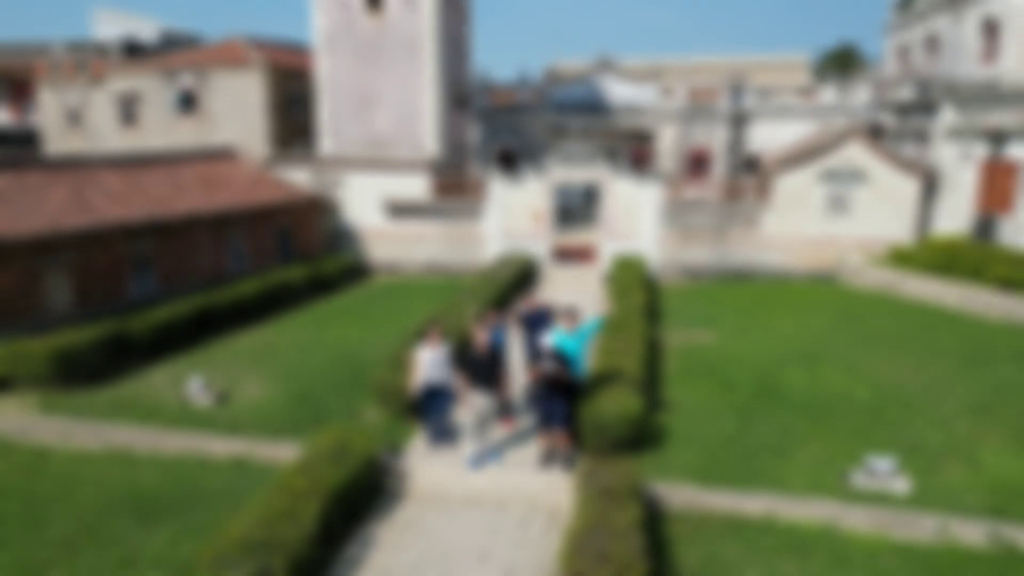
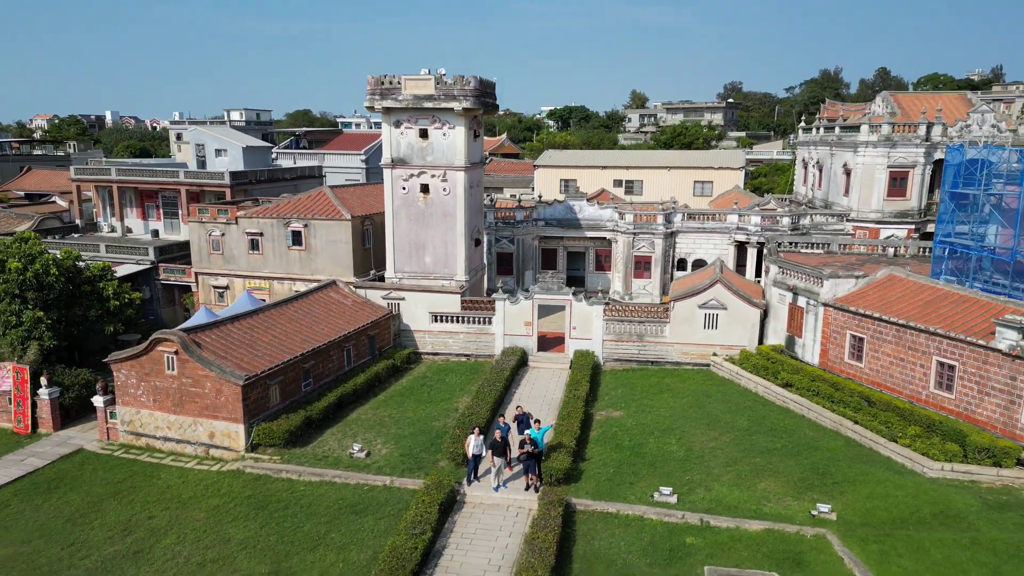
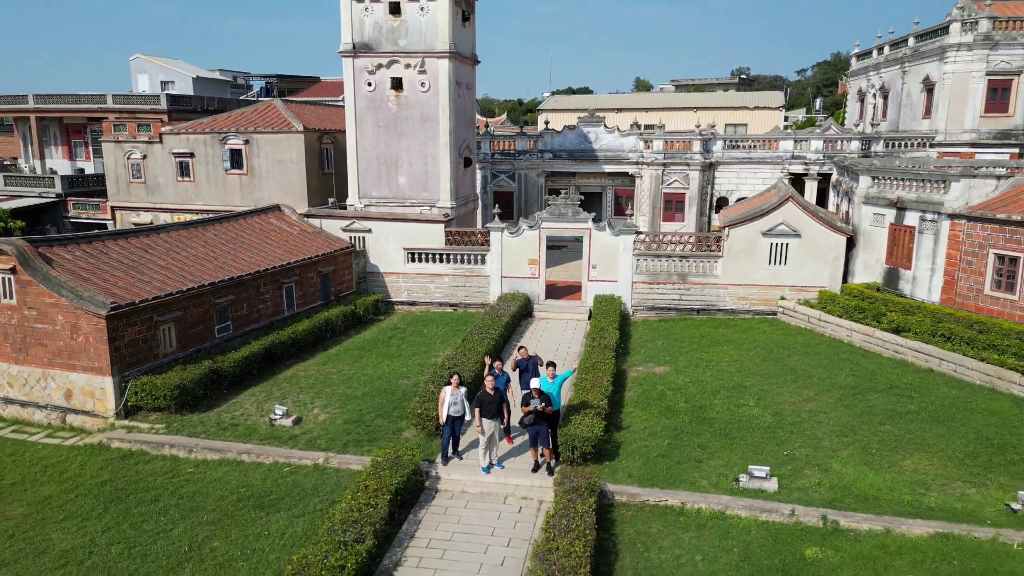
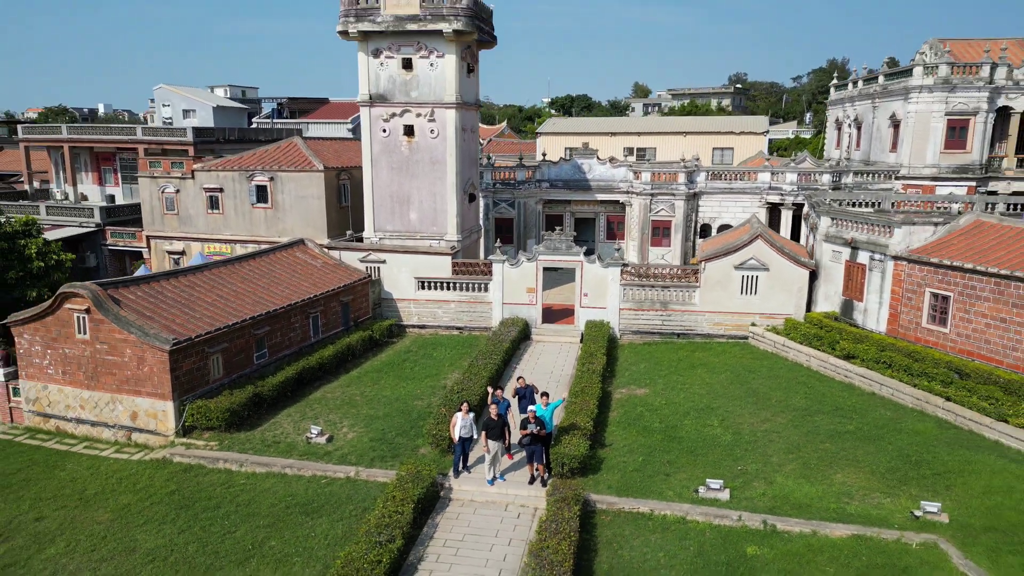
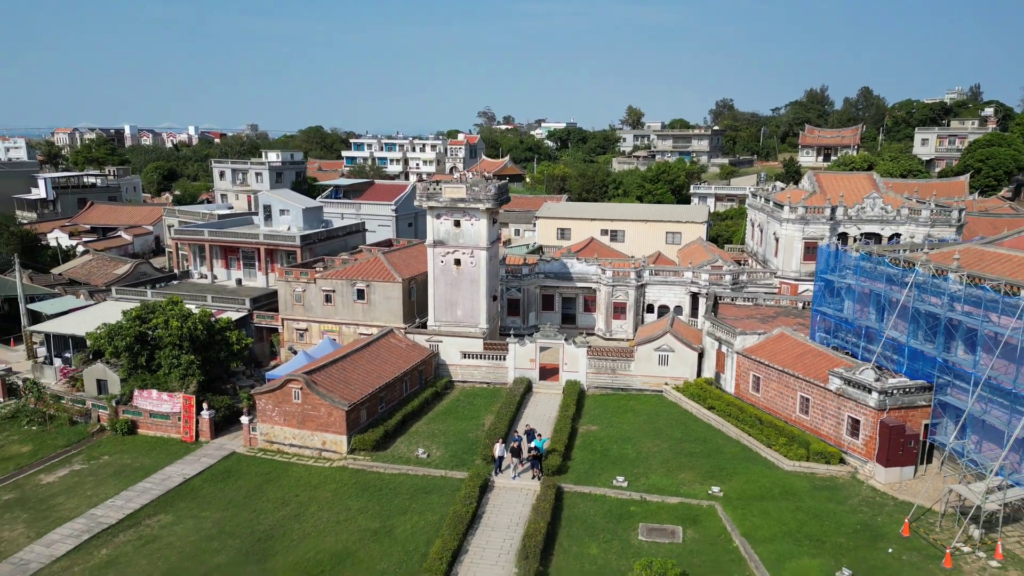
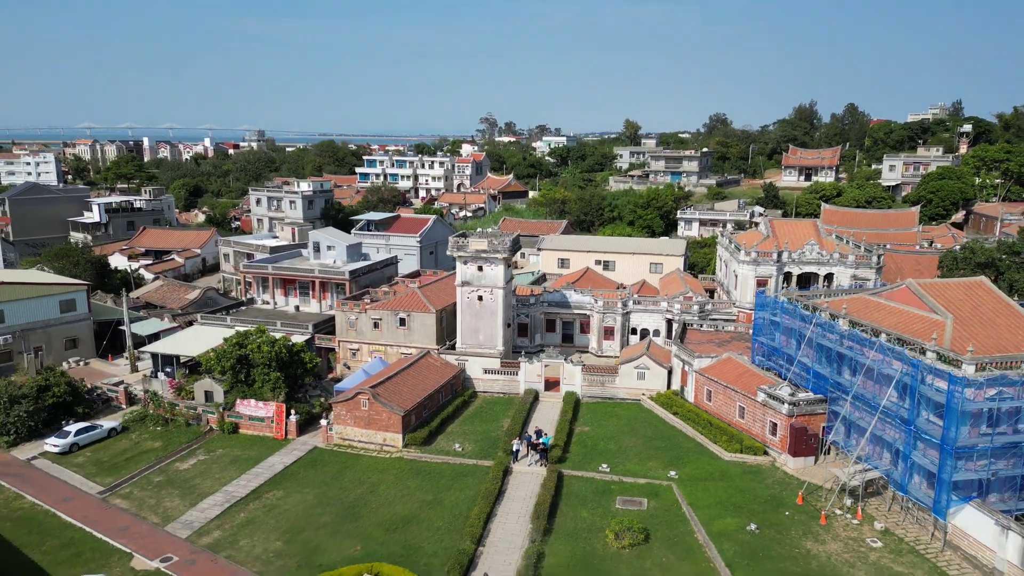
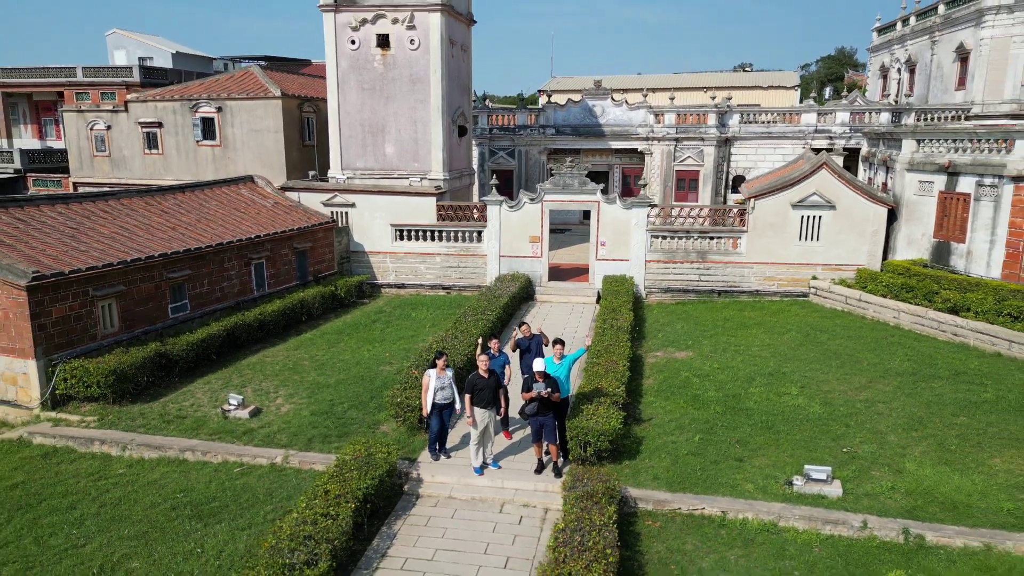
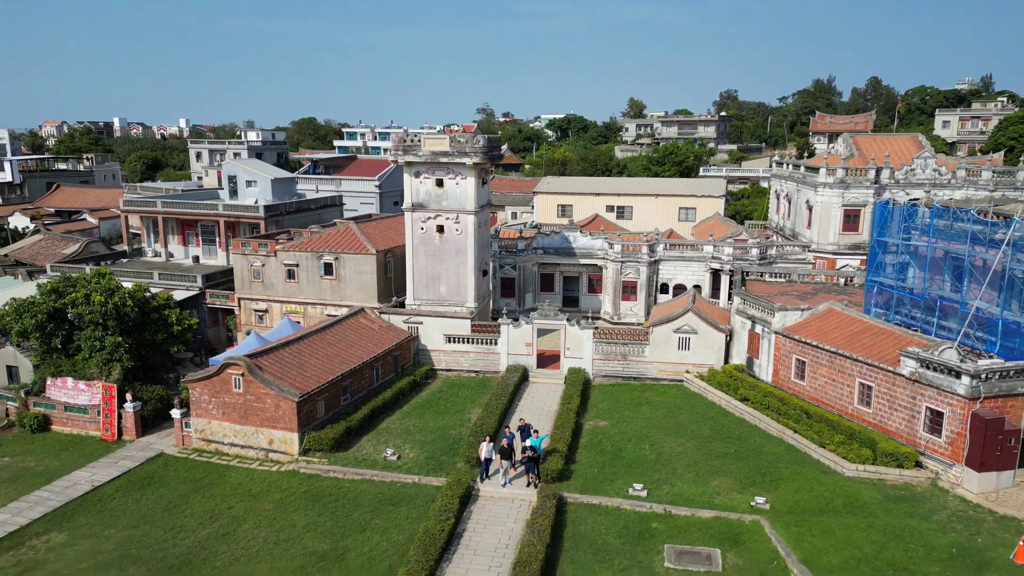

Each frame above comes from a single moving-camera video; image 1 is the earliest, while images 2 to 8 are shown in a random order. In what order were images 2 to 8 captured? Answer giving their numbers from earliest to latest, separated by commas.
7, 3, 4, 2, 8, 5, 6
